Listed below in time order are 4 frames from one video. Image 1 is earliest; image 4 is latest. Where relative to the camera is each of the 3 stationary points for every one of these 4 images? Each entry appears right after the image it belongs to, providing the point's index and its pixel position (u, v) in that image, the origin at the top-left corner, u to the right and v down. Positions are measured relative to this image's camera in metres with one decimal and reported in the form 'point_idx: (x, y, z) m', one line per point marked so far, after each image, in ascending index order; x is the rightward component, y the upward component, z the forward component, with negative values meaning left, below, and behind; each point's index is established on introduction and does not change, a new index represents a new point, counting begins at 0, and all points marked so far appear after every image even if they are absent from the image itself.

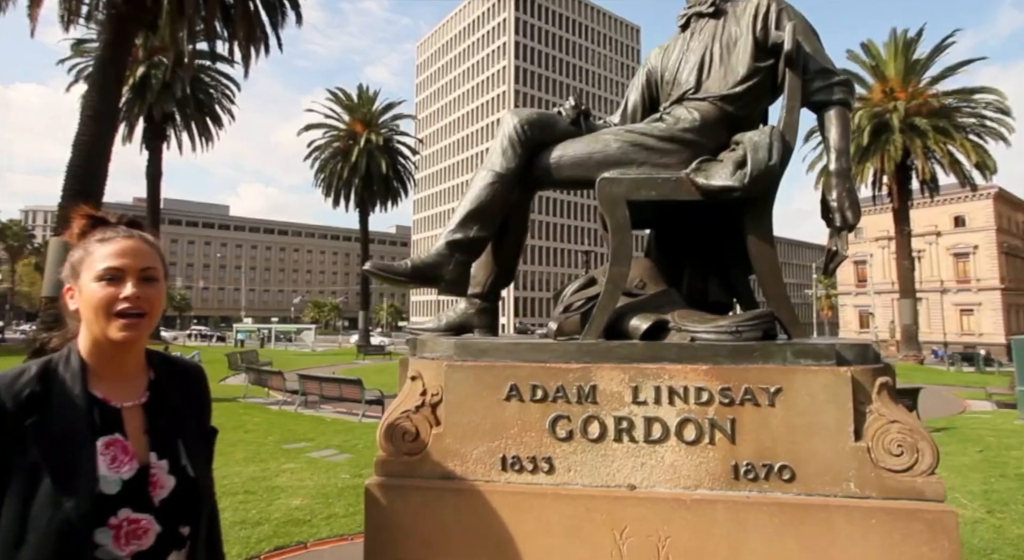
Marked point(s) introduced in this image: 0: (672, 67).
0: (+0.7, +0.9, +2.7) m
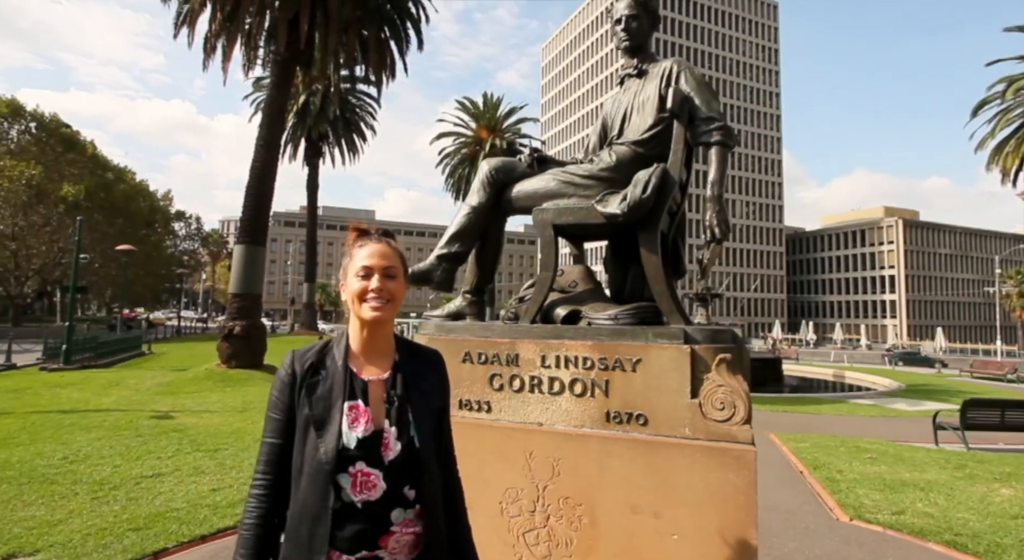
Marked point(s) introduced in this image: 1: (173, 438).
0: (+0.6, +0.9, +3.5) m
1: (-5.3, -2.5, +9.5) m
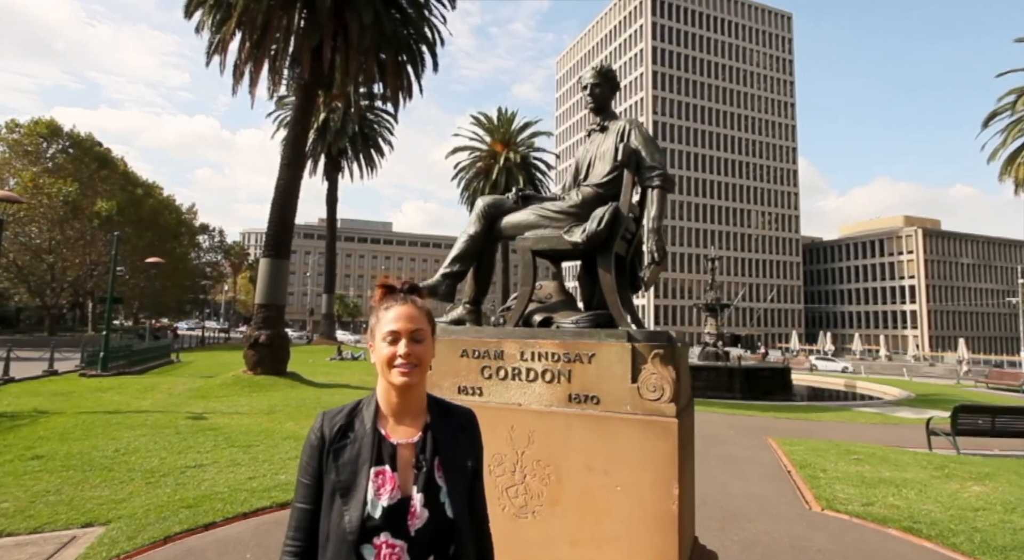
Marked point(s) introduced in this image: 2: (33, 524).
0: (+0.5, +0.8, +4.3) m
1: (-5.2, -2.7, +10.4) m
2: (-4.5, -2.3, +5.9) m
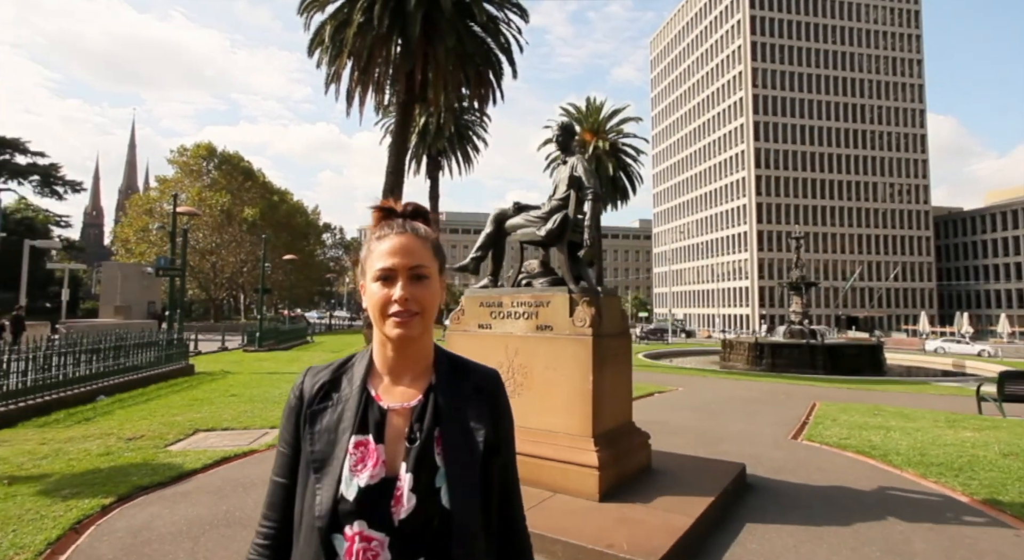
0: (+0.5, +1.1, +6.9) m
1: (-3.9, -2.4, +13.9) m
2: (-4.1, -2.2, +9.3) m
